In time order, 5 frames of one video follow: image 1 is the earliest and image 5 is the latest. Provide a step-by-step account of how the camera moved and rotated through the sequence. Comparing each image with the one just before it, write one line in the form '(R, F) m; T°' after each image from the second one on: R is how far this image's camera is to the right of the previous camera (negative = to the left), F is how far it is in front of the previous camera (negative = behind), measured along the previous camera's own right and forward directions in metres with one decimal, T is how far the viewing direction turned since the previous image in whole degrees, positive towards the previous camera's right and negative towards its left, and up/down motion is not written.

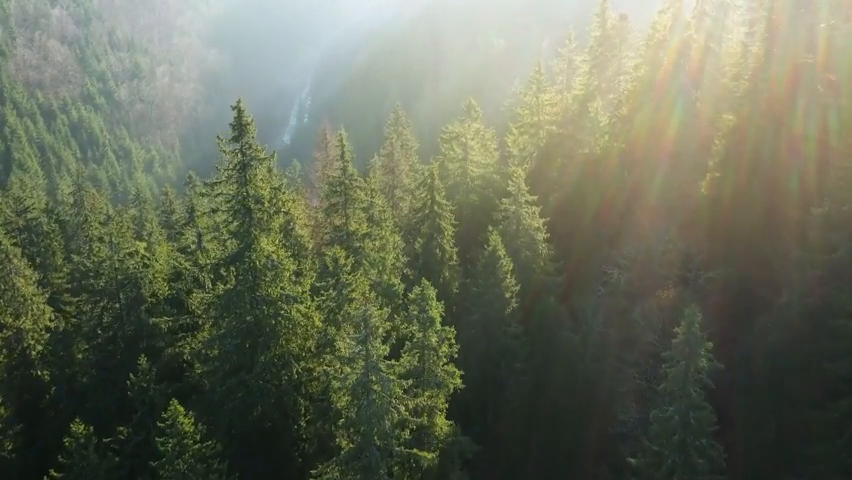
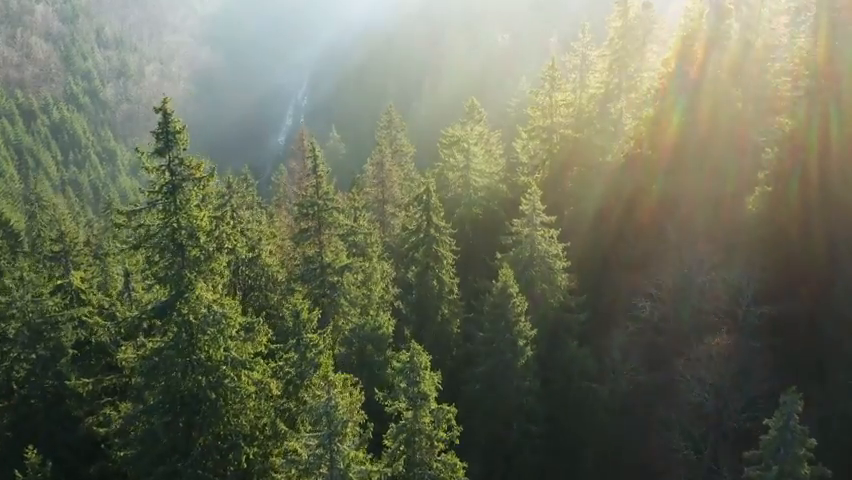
(+0.2, +5.6) m; 0°
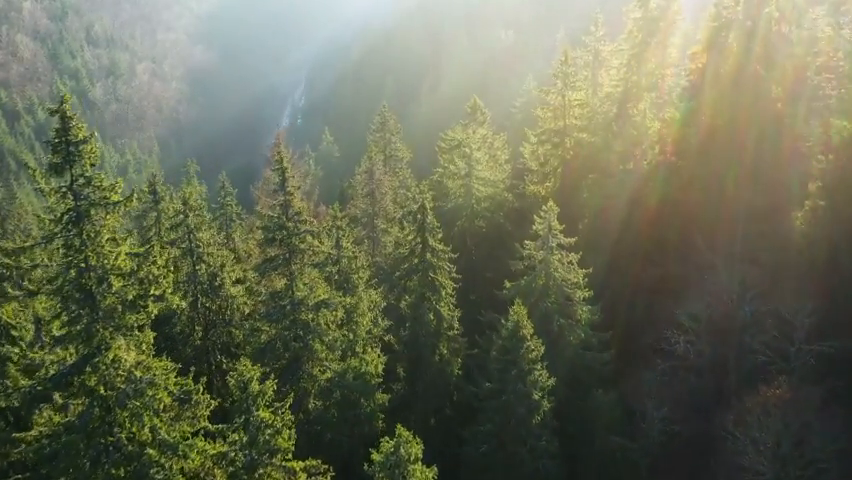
(+0.2, +4.2) m; 0°
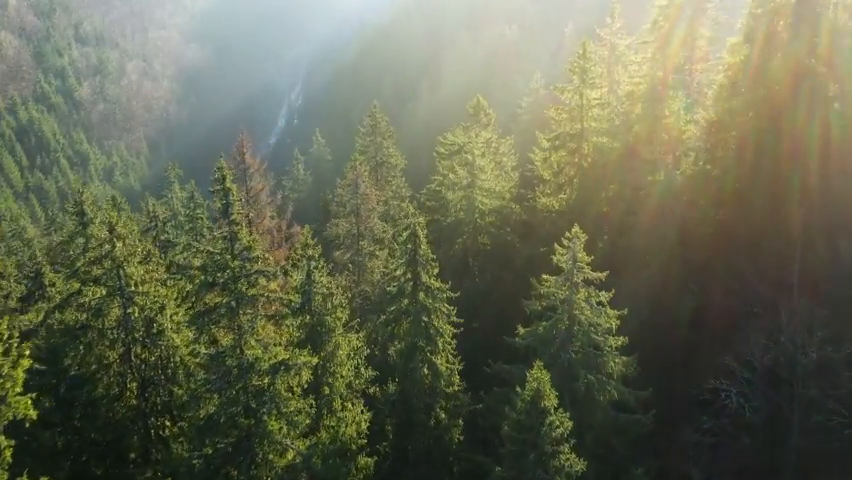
(+0.2, +4.5) m; 0°
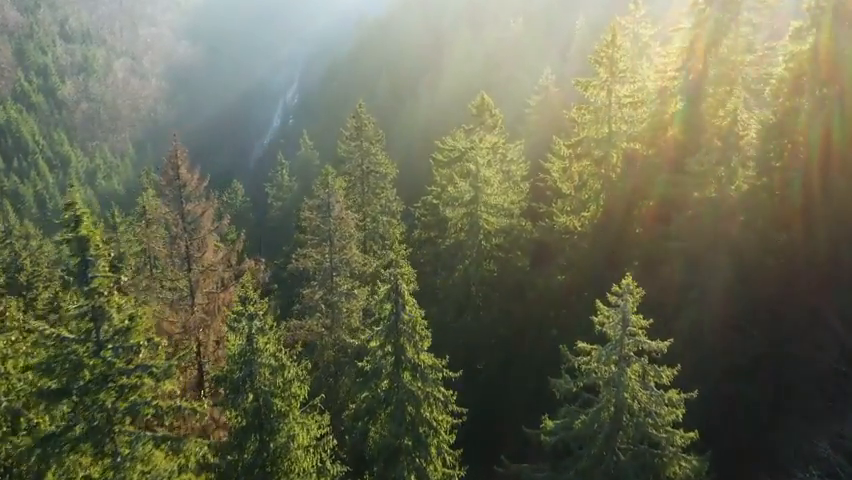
(+0.3, +5.2) m; 0°
